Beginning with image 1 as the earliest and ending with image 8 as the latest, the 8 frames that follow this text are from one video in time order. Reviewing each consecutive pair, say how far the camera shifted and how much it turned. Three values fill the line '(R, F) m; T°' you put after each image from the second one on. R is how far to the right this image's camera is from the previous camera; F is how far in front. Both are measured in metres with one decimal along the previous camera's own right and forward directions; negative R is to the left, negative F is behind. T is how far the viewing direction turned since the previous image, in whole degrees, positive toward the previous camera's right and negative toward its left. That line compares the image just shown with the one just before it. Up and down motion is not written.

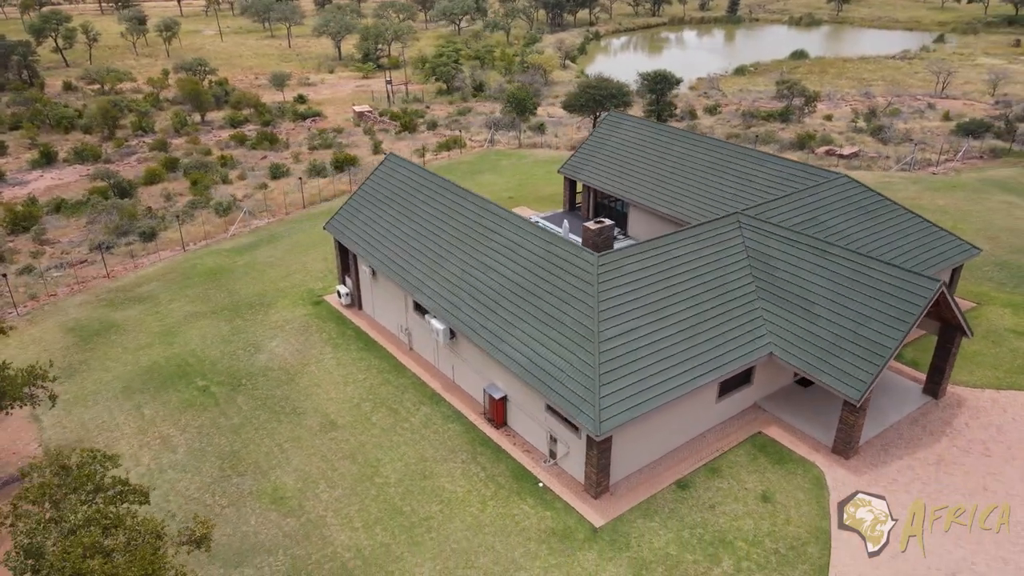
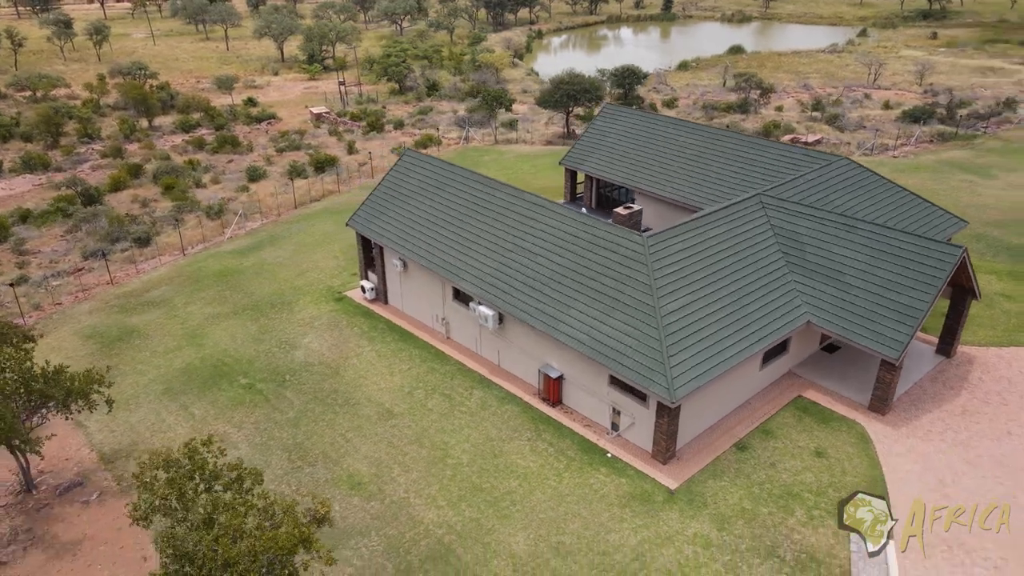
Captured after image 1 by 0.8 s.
(-2.9, -0.6) m; +5°
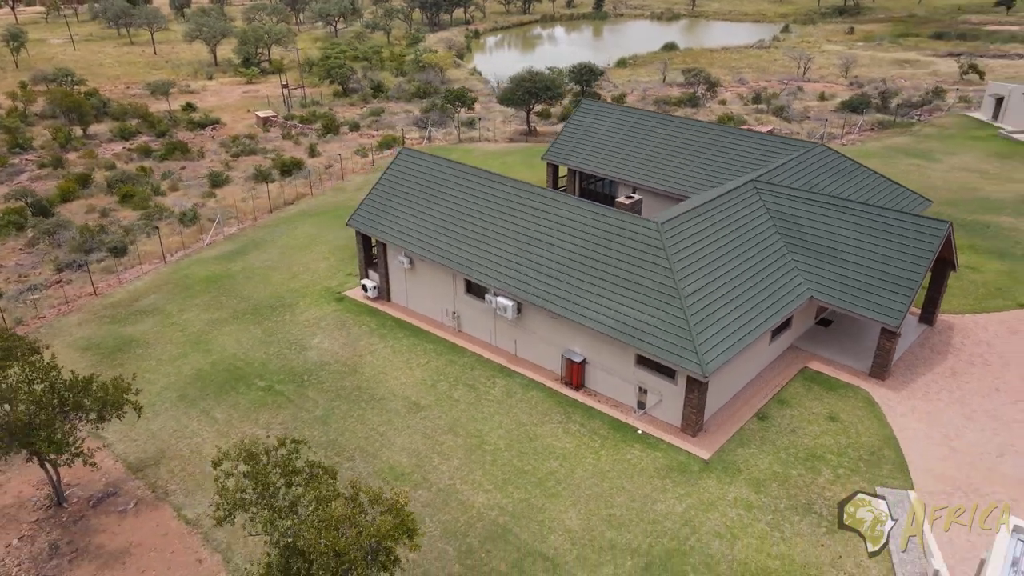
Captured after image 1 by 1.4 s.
(-2.3, -0.5) m; +5°
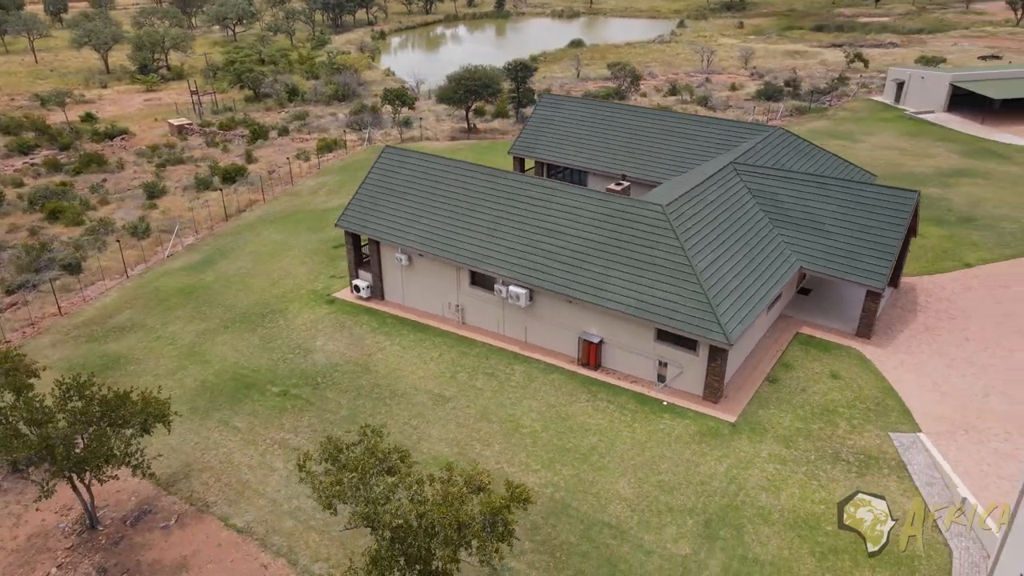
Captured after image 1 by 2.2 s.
(-3.0, -0.3) m; +7°
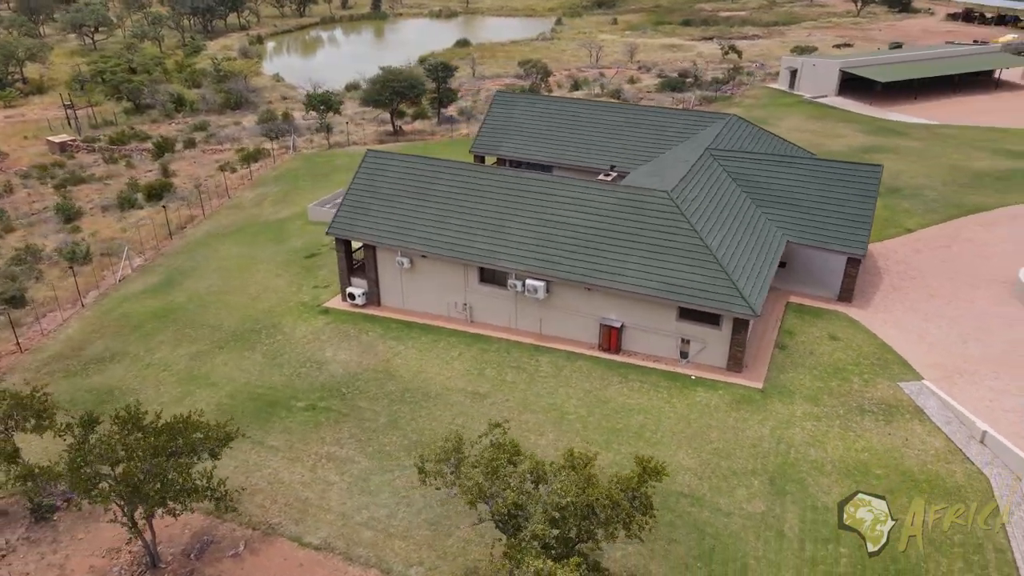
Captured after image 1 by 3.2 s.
(-3.9, -0.1) m; +9°
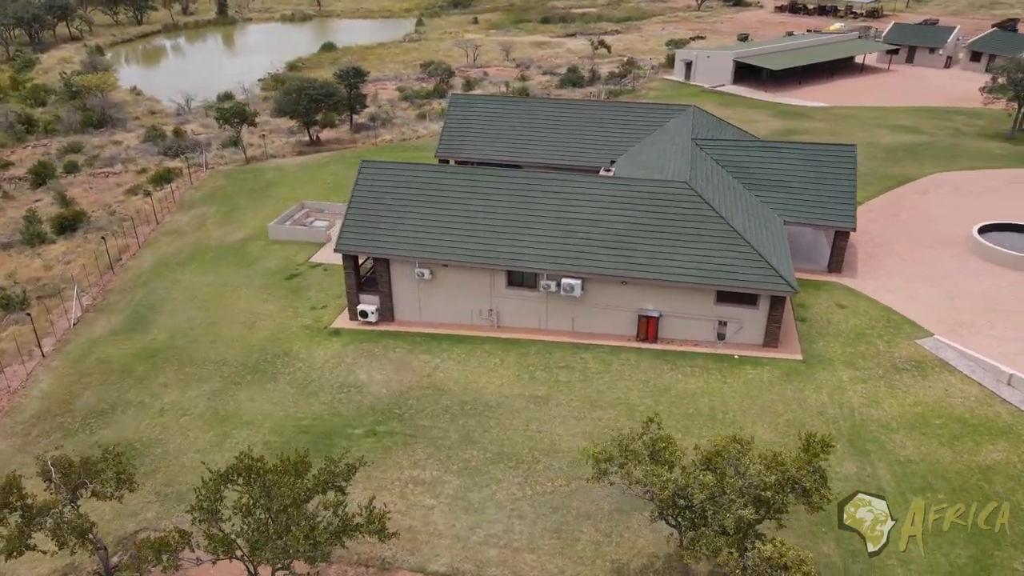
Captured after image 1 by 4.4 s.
(-5.0, +0.6) m; +11°
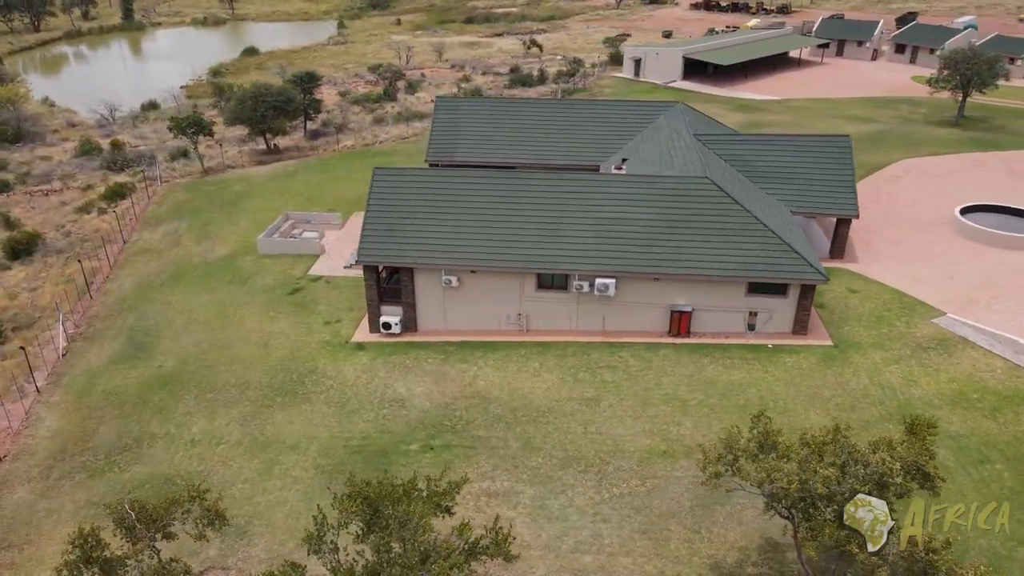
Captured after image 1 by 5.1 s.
(-3.2, +0.4) m; +6°
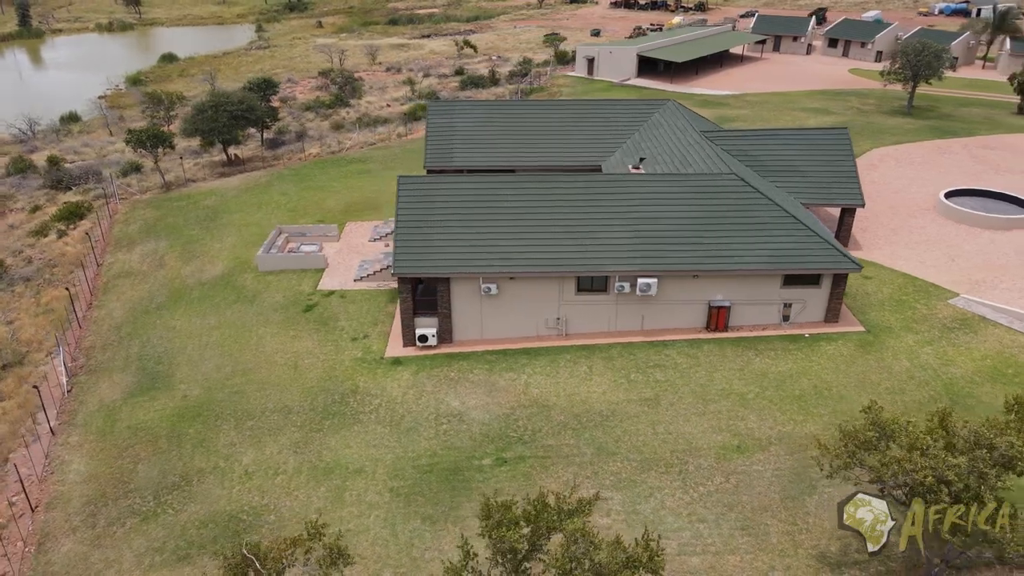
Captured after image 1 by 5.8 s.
(-3.5, +0.5) m; +6°
